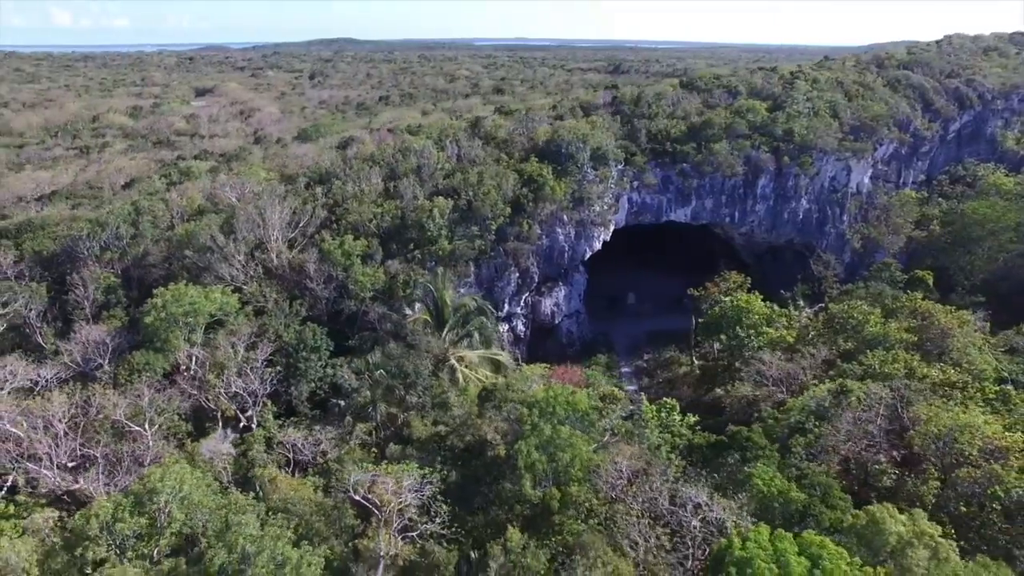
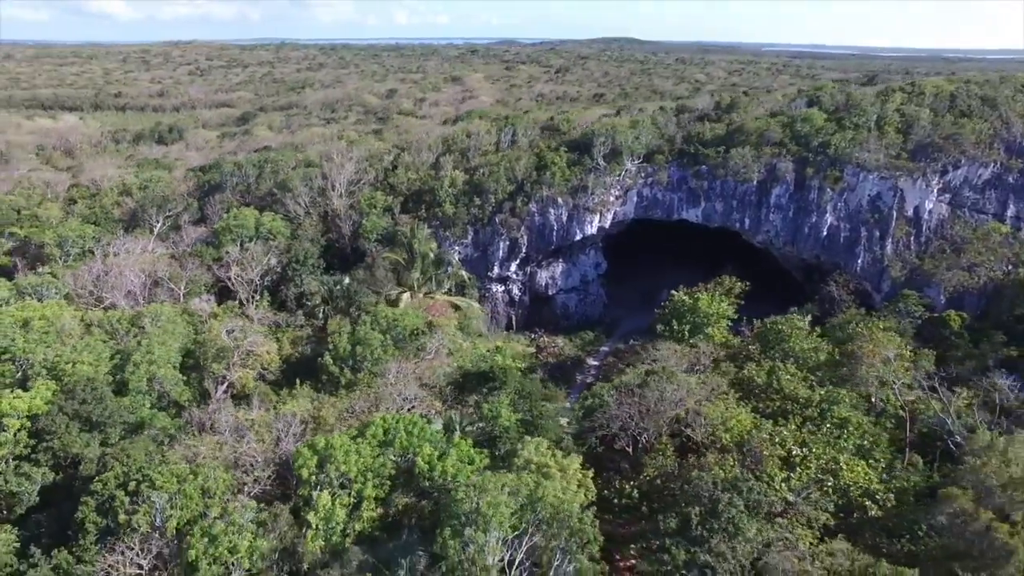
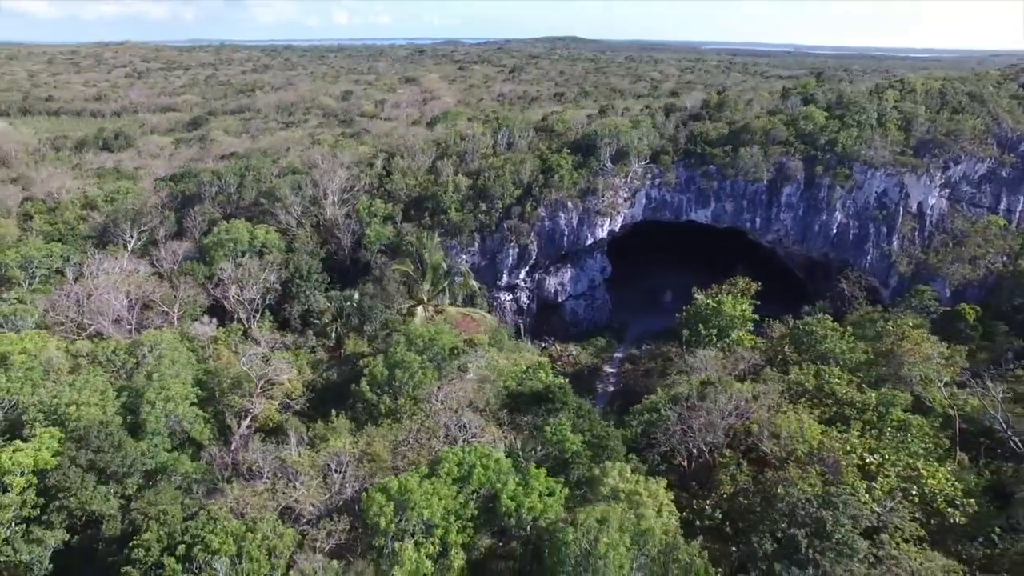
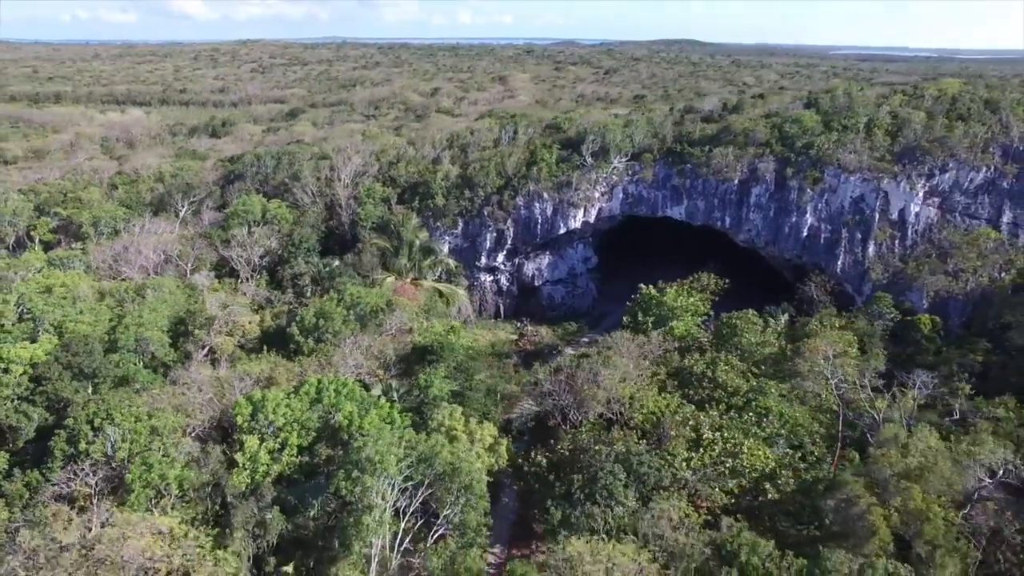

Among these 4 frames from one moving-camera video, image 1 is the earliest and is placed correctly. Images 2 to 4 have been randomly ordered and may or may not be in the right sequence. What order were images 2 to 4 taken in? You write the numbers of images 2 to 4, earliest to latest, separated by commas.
3, 2, 4
